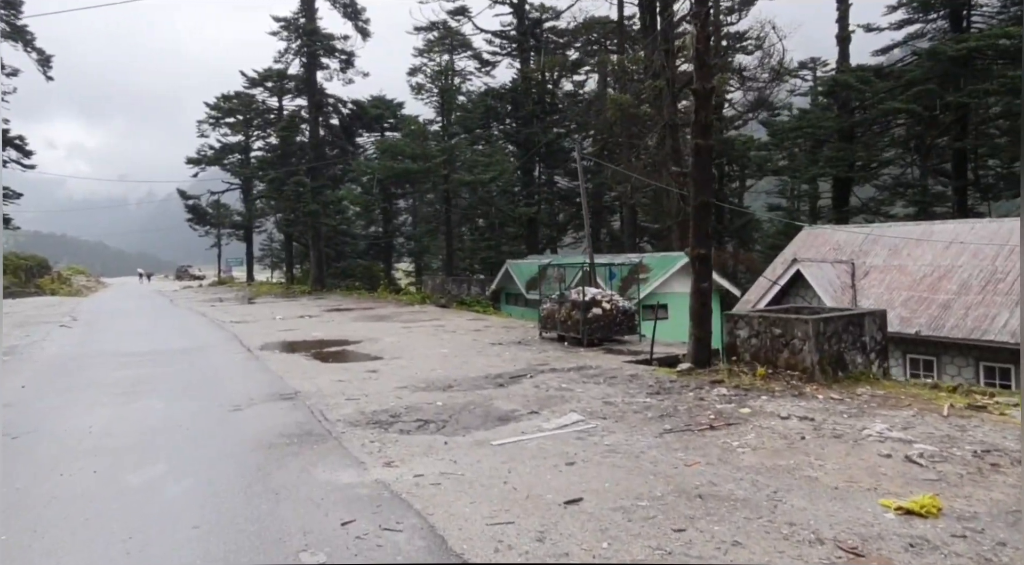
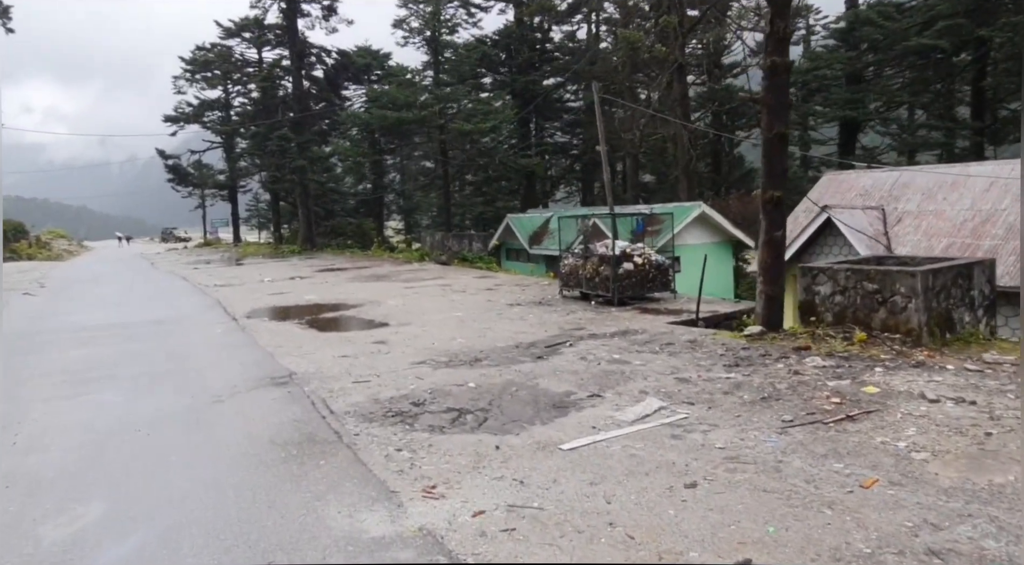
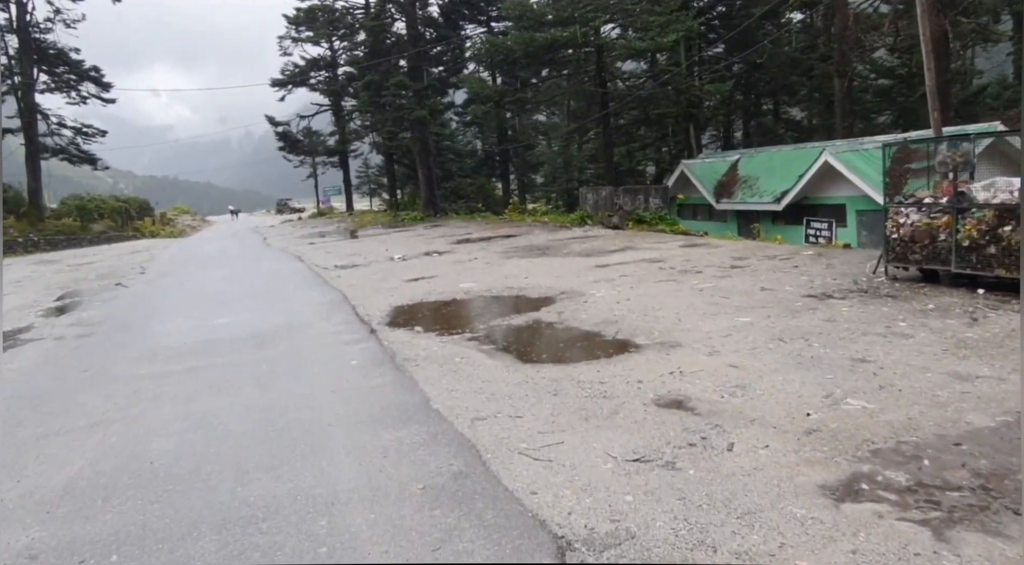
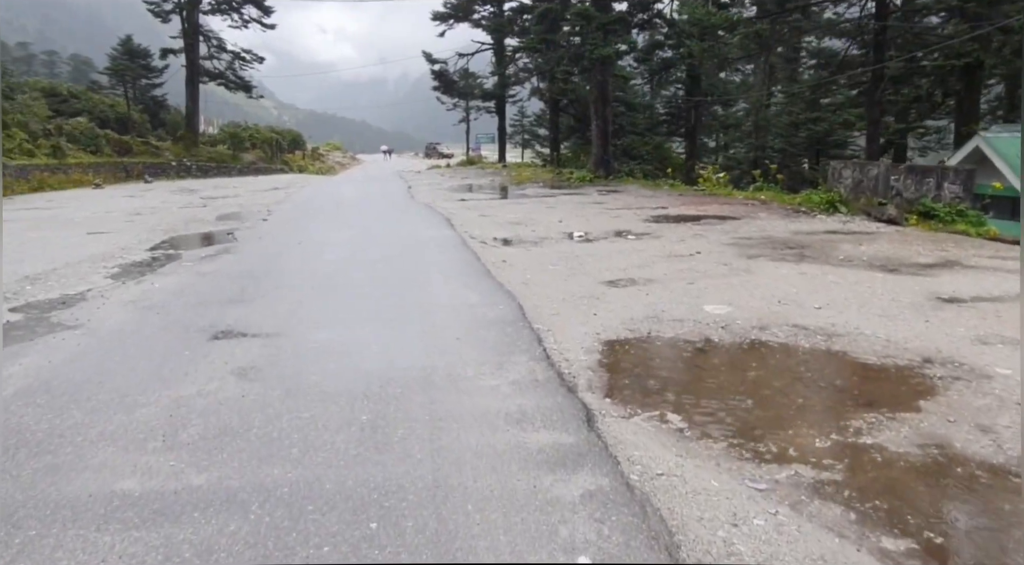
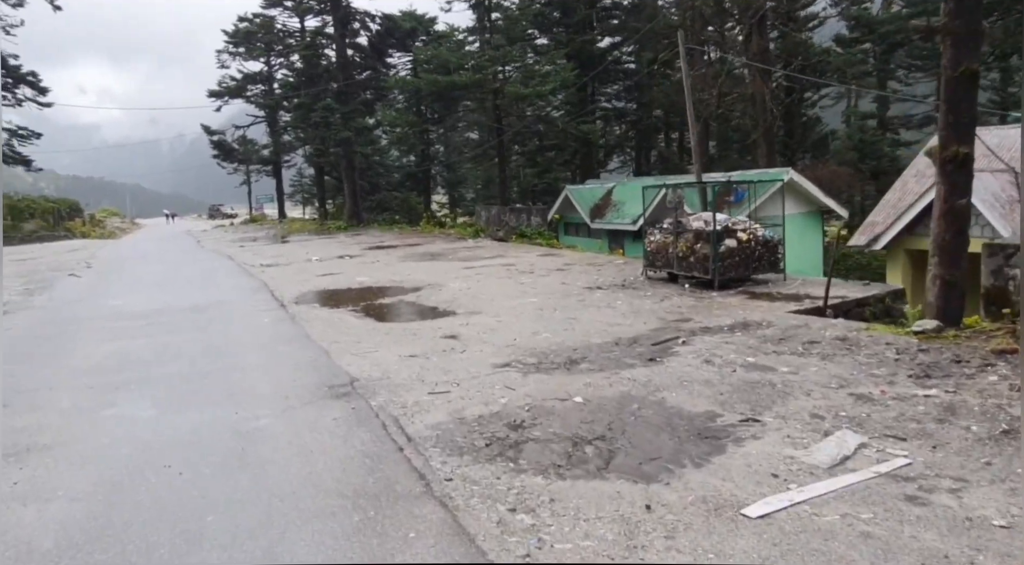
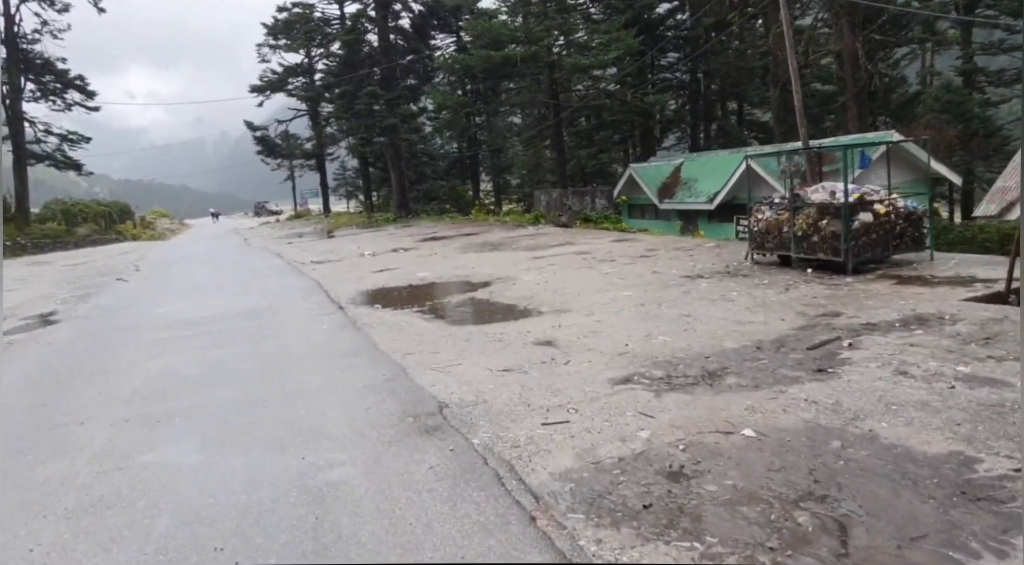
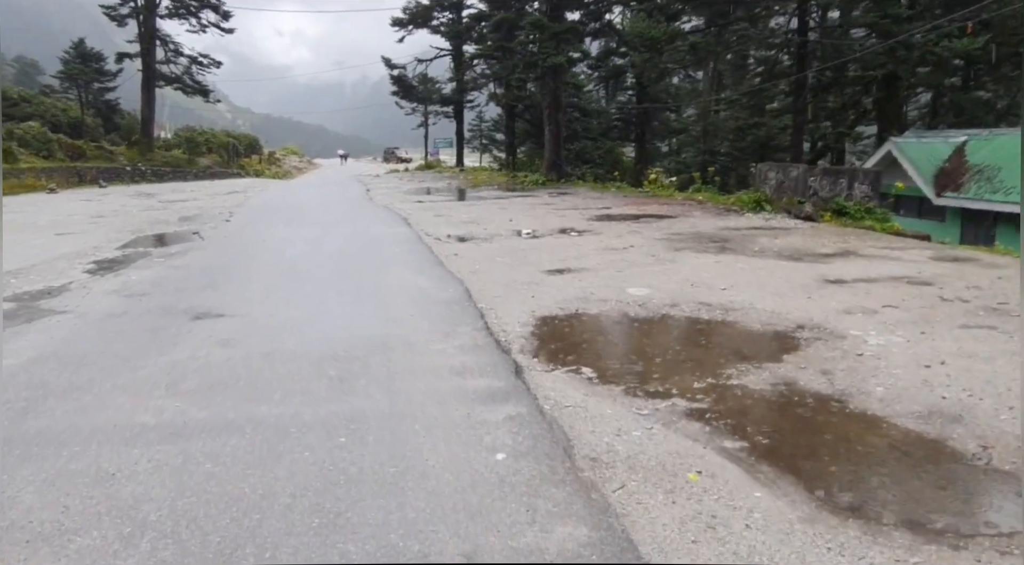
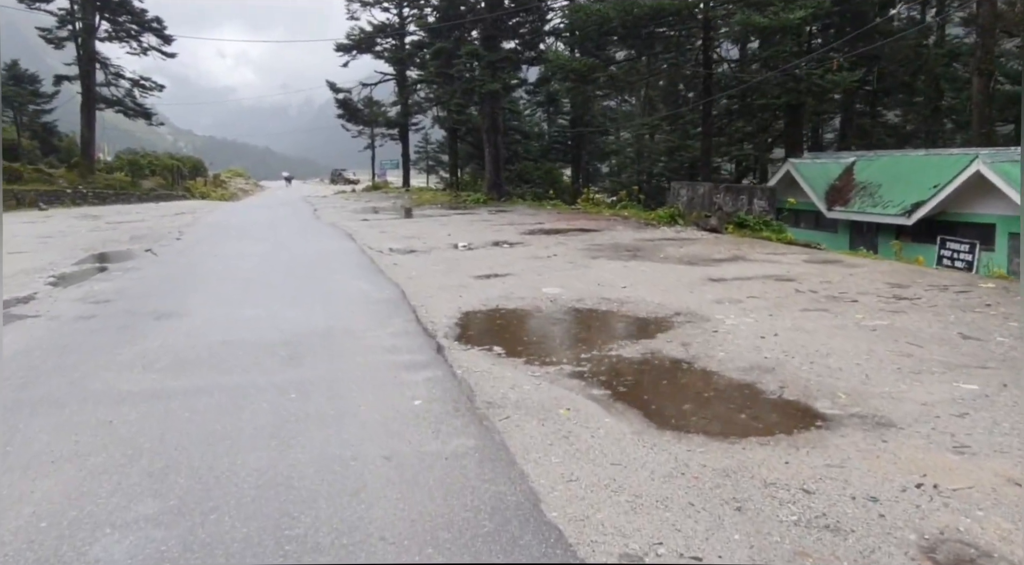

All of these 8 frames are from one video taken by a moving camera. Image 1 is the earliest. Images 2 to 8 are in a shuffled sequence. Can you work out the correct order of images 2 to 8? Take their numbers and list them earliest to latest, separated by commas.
2, 5, 6, 3, 8, 7, 4
